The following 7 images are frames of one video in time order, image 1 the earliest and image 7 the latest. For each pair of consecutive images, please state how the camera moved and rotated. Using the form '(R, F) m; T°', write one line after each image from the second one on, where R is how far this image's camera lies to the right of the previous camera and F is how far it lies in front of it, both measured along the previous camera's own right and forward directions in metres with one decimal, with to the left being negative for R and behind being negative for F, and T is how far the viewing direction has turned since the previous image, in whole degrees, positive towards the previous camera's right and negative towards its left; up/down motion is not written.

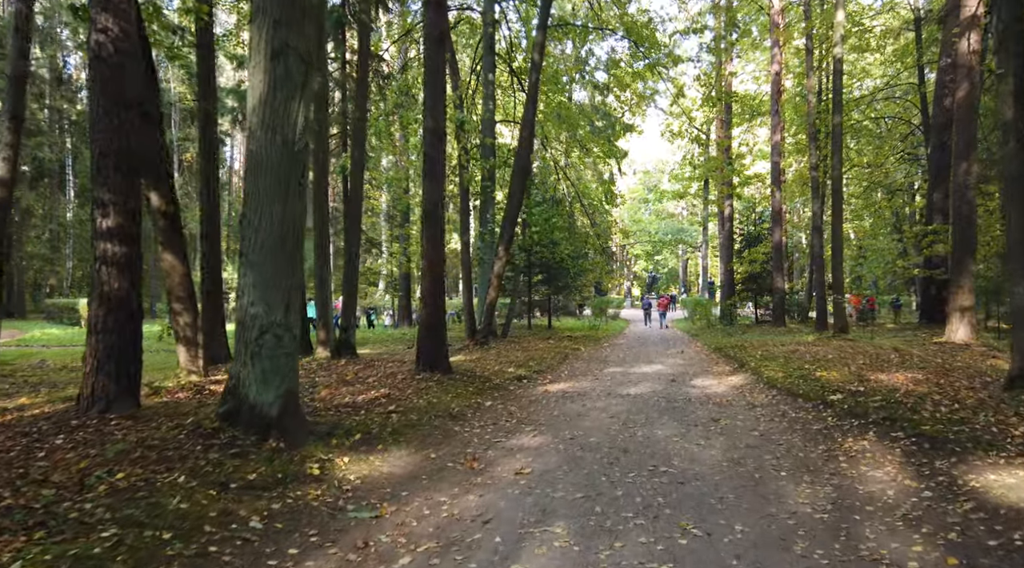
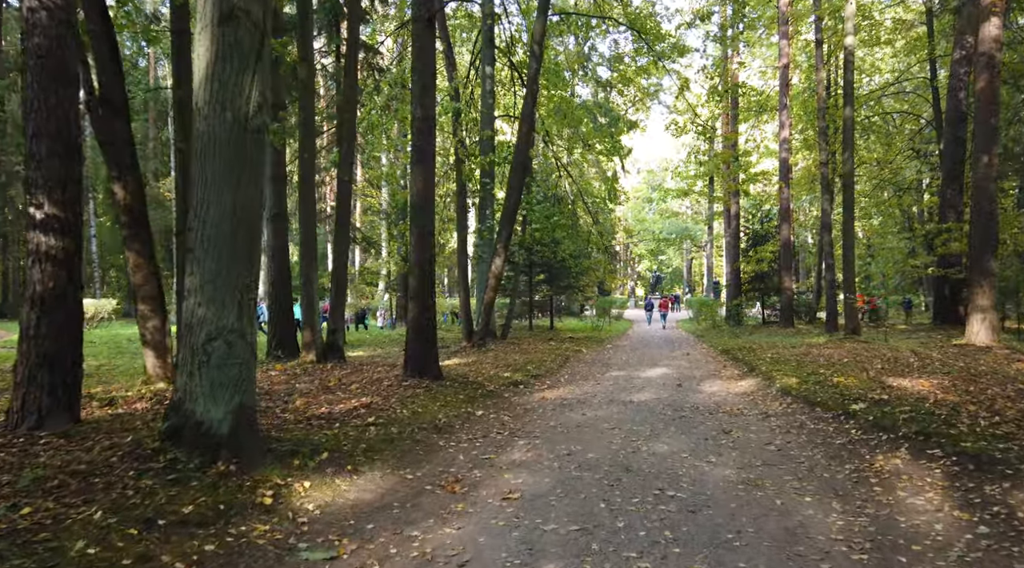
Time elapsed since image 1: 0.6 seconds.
(+0.1, +0.7) m; 0°
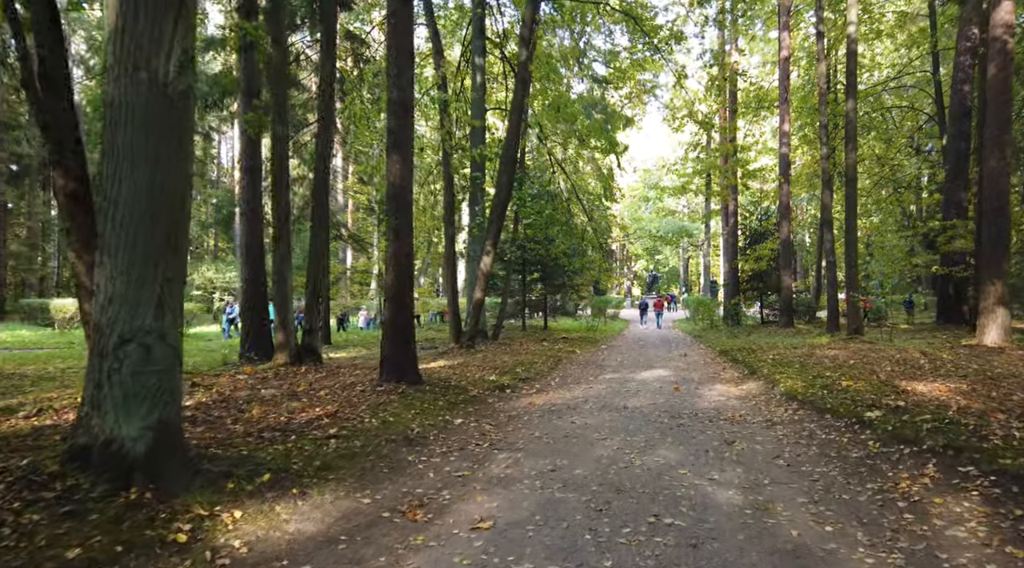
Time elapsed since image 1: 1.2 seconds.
(+0.2, +0.7) m; 0°
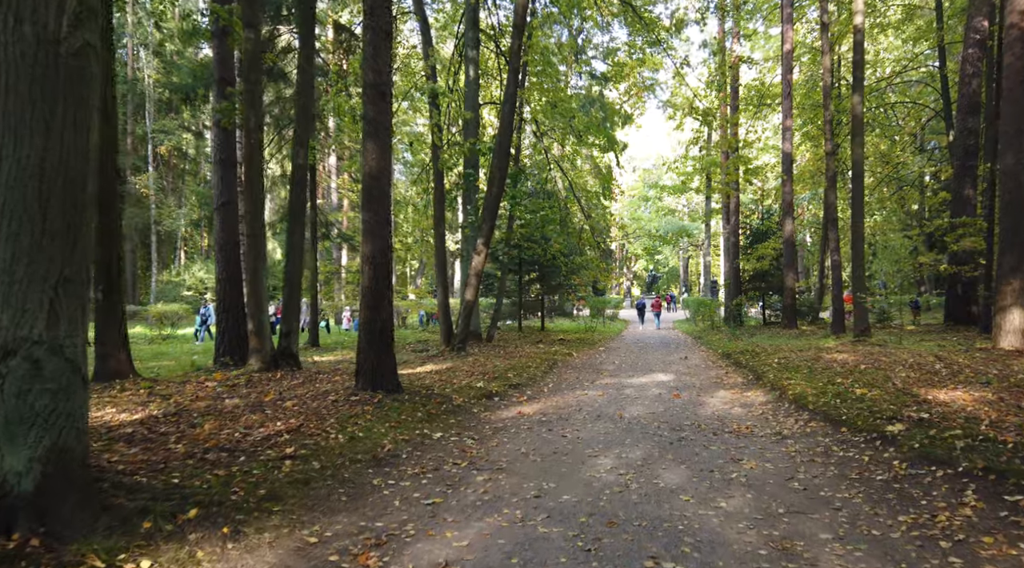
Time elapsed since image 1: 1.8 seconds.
(+0.1, +0.7) m; 0°
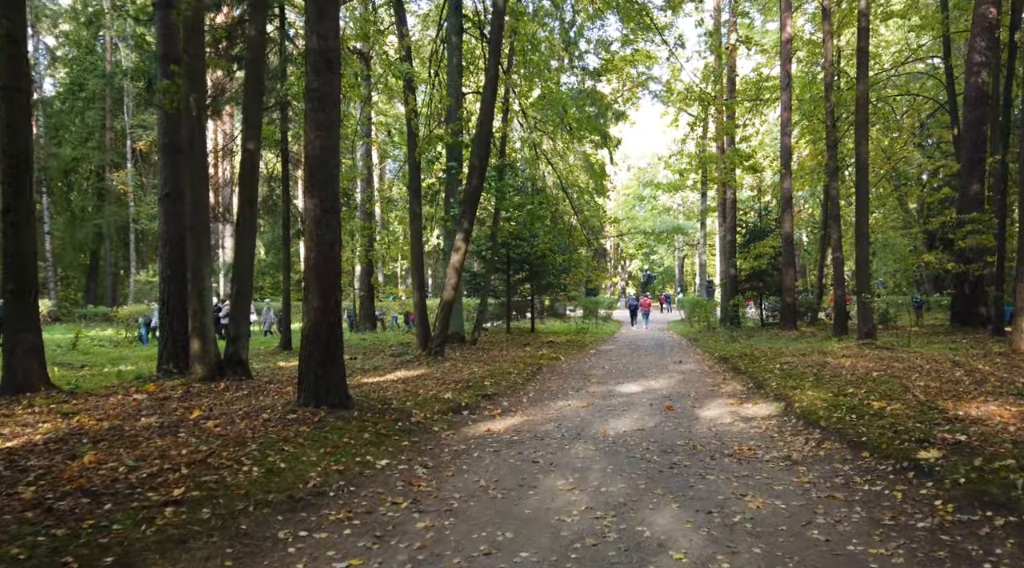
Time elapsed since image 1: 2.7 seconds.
(+0.3, +1.1) m; 0°
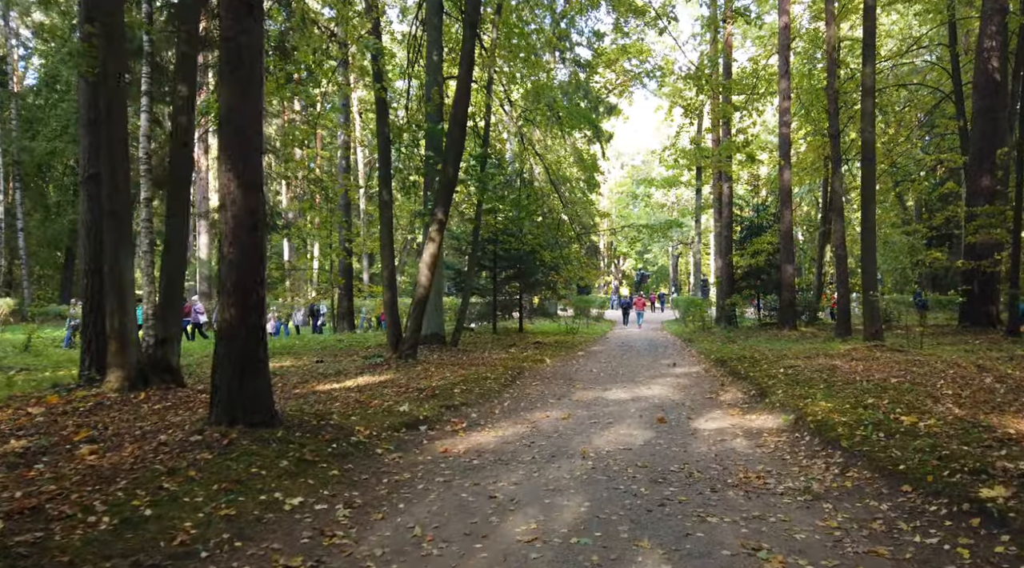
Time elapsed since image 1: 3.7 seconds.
(+0.3, +1.2) m; 0°
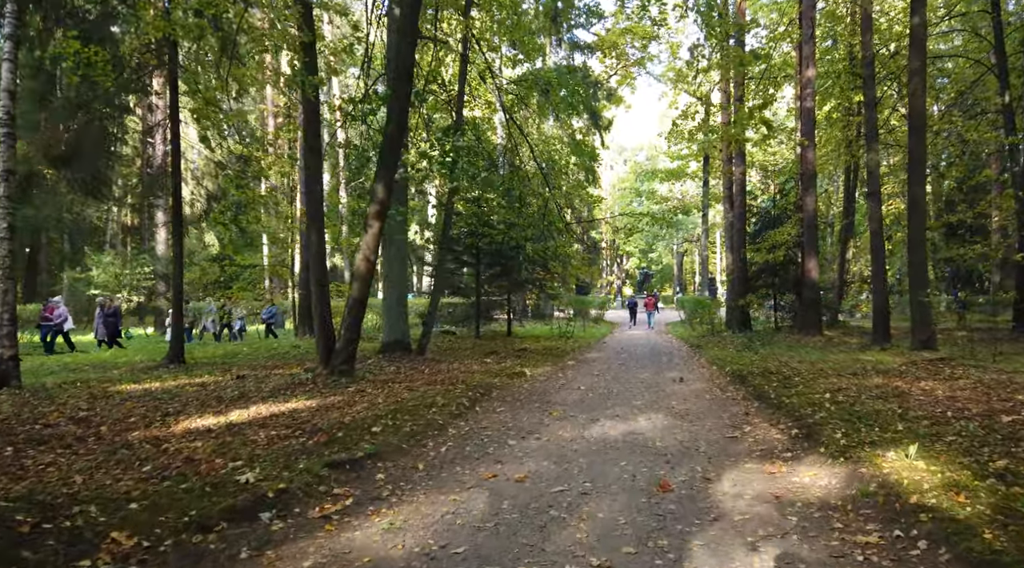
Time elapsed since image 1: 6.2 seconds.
(+0.6, +2.8) m; 0°
